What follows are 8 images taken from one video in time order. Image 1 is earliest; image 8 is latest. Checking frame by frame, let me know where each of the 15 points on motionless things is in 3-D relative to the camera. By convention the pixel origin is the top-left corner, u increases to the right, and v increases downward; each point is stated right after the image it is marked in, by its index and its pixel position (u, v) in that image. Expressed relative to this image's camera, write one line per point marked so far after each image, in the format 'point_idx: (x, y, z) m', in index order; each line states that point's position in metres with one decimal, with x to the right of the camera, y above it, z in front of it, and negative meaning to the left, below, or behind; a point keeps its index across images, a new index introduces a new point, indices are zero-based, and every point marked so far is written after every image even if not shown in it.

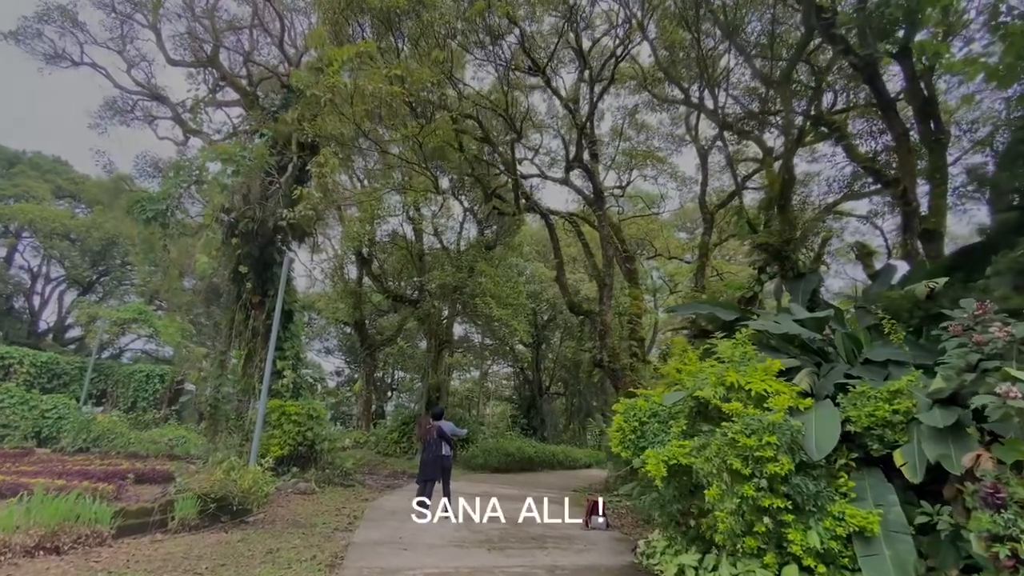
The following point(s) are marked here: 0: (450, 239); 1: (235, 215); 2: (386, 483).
0: (-2.1, +1.5, +15.8) m
1: (-4.7, +1.3, +7.9) m
2: (-2.6, -4.0, +9.7) m
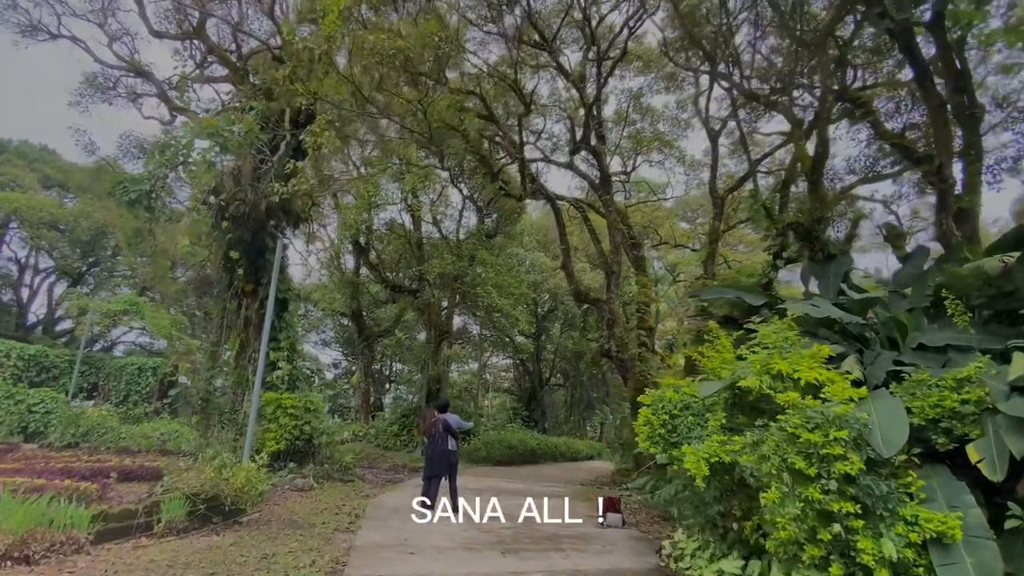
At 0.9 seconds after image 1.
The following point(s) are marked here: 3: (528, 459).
0: (-2.0, +1.9, +15.4) m
1: (-4.6, +1.5, +7.5) m
2: (-2.5, -3.8, +9.4) m
3: (+0.5, -5.3, +14.7) m
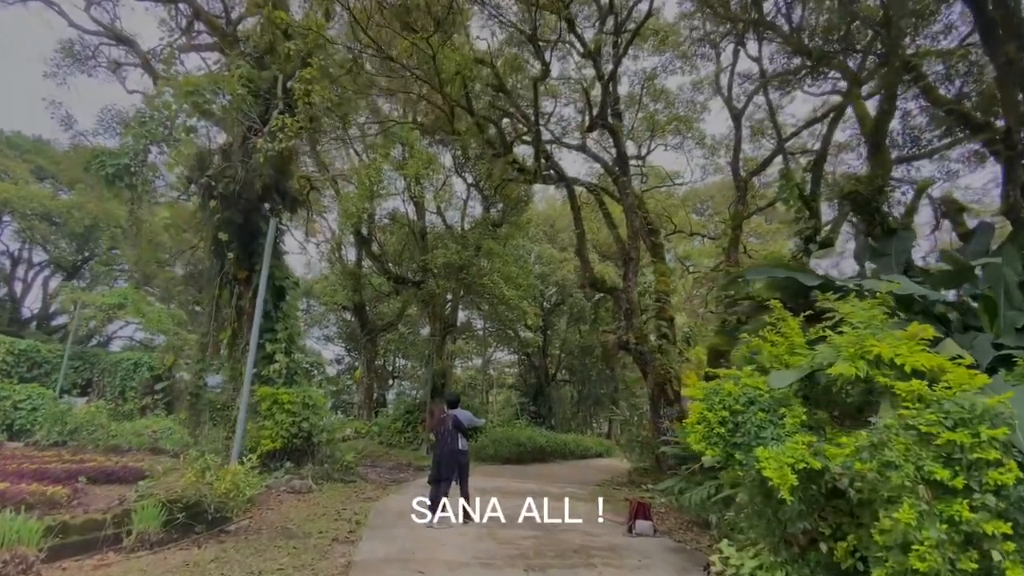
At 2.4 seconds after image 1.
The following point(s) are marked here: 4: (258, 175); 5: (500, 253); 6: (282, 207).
0: (-1.8, +2.1, +14.8) m
1: (-4.4, +1.7, +6.9) m
2: (-2.3, -3.5, +8.8) m
3: (+0.8, -5.0, +14.1) m
4: (-3.9, +1.8, +7.1) m
5: (-0.4, +1.1, +13.9) m
6: (-3.8, +1.3, +7.7) m
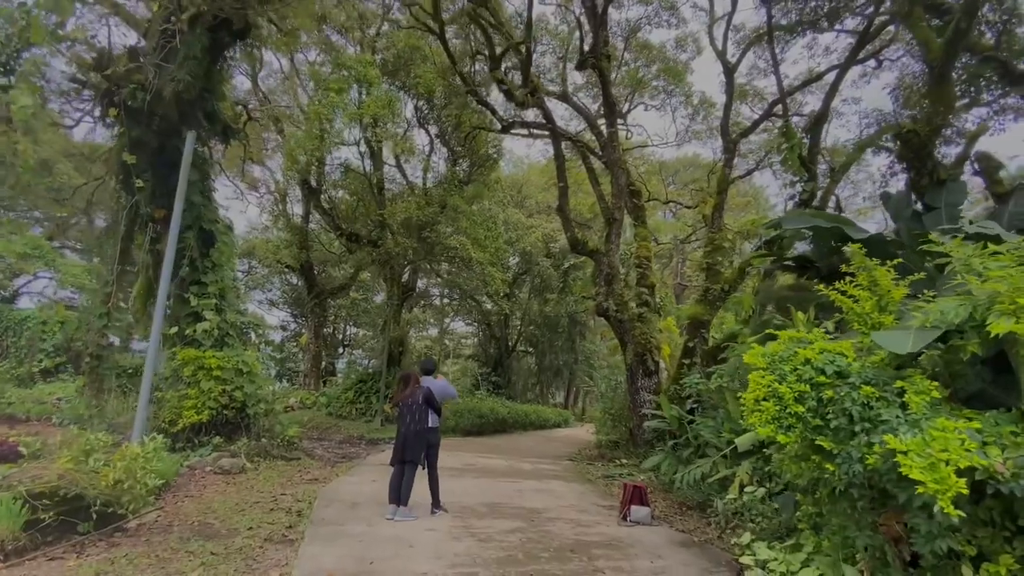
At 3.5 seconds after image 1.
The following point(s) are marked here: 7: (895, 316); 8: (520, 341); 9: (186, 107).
0: (-2.8, +3.3, +13.5) m
1: (-4.6, +2.4, +5.5) m
2: (-2.9, -2.8, +7.9) m
3: (-0.4, -4.0, +13.5) m
4: (-4.2, +2.5, +5.7) m
5: (-1.3, +2.1, +12.8) m
6: (-4.1, +2.1, +6.3) m
7: (+2.3, -0.1, +2.7) m
8: (+0.3, -2.2, +19.2) m
9: (-4.2, +2.3, +6.0) m
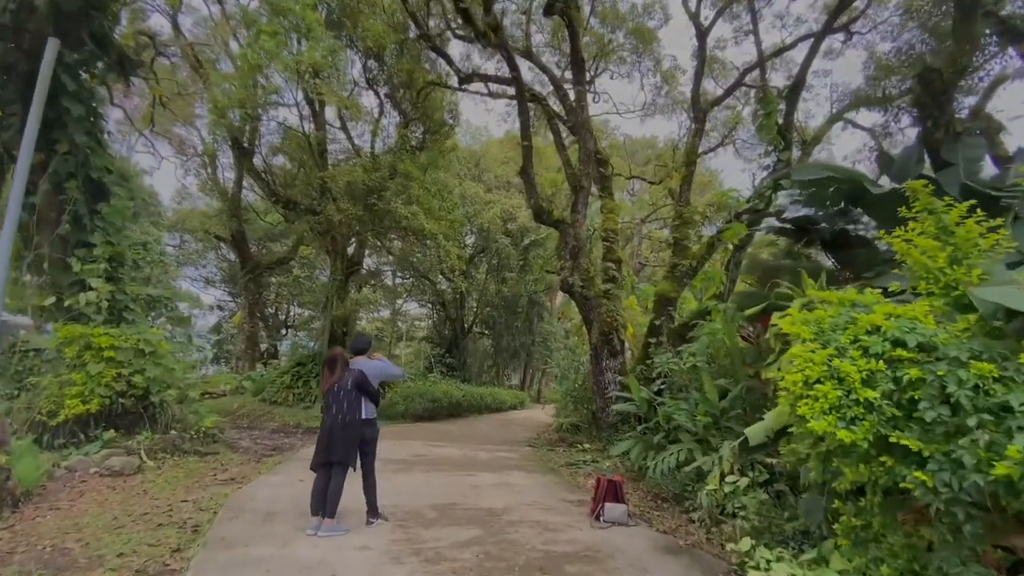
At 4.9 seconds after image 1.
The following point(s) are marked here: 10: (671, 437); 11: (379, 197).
0: (-3.9, +3.9, +12.4) m
1: (-5.0, +2.8, +4.2) m
2: (-3.5, -2.3, +6.9) m
3: (-1.6, -3.4, +12.8) m
4: (-4.6, +2.9, +4.5) m
5: (-2.4, +2.7, +11.8) m
6: (-4.5, +2.5, +5.1) m
7: (+2.1, +0.1, +2.1) m
8: (-1.4, -1.3, +18.5) m
9: (-4.6, +2.7, +4.7) m
10: (+1.8, -1.7, +5.4) m
11: (-3.3, +2.2, +11.8) m
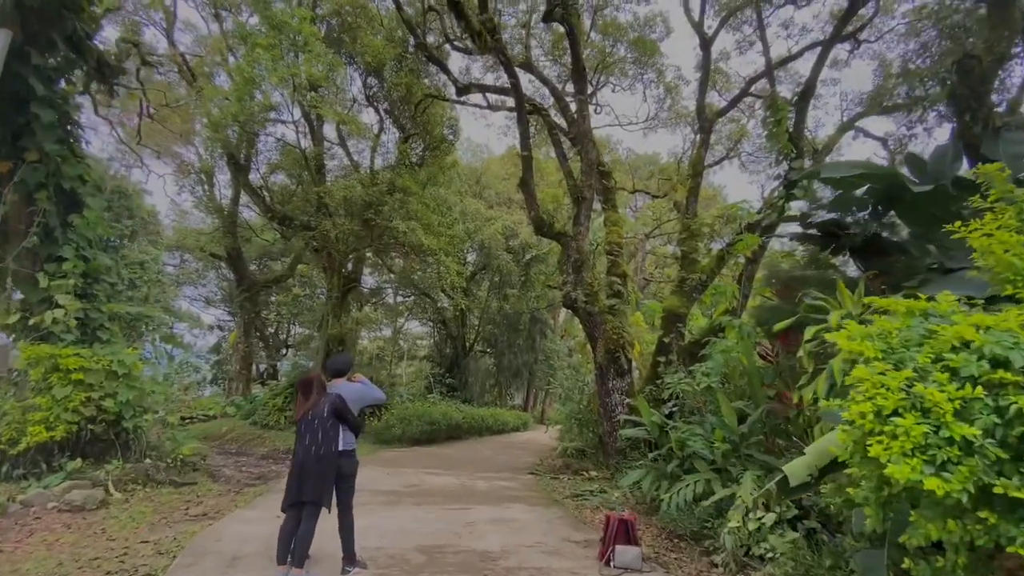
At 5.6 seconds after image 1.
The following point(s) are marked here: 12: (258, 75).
0: (-3.9, +3.5, +12.2) m
1: (-5.0, +2.6, +4.0) m
2: (-3.5, -2.5, +6.5) m
3: (-1.6, -3.8, +12.3) m
4: (-4.6, +2.7, +4.3) m
5: (-2.3, +2.3, +11.6) m
6: (-4.6, +2.3, +4.9) m
7: (+2.1, +0.1, +1.8) m
8: (-1.3, -2.0, +18.1) m
9: (-4.6, +2.6, +4.5) m
10: (+1.8, -1.8, +4.9) m
11: (-3.3, +1.8, +11.6) m
12: (-5.1, +4.3, +9.6) m
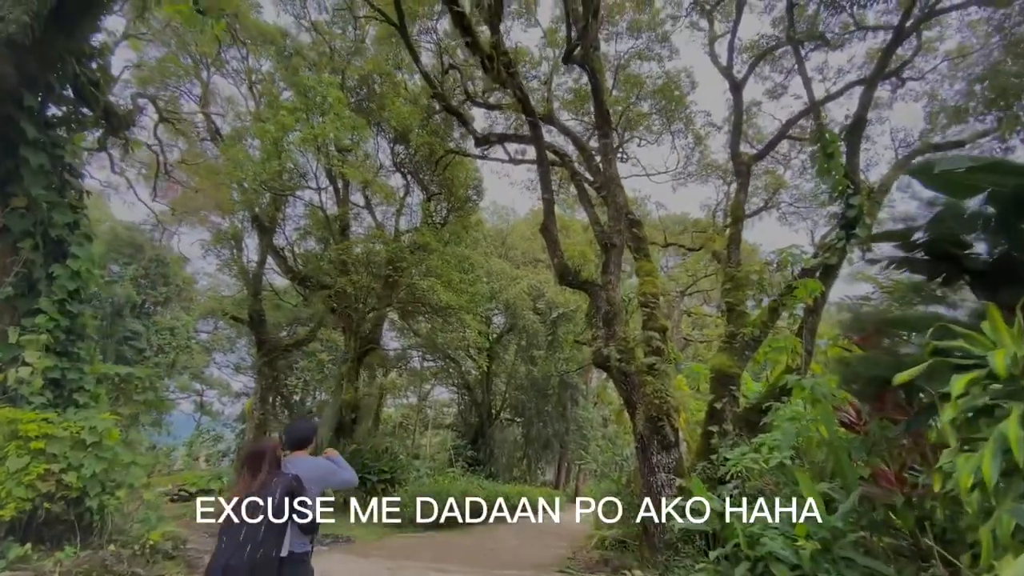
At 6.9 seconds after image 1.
0: (-3.2, +1.9, +12.1) m
1: (-4.9, +2.2, +4.0) m
2: (-3.2, -3.3, +5.6) m
3: (-0.9, -5.3, +11.0) m
4: (-4.5, +2.3, +4.2) m
5: (-1.7, +0.9, +11.2) m
6: (-4.4, +1.8, +4.8) m
7: (+2.0, +0.1, +1.0) m
8: (-0.3, -4.3, +17.0) m
9: (-4.5, +2.1, +4.4) m
10: (+2.0, -2.3, +3.8) m
11: (-2.7, +0.3, +11.2) m
12: (-4.6, +3.0, +9.7) m
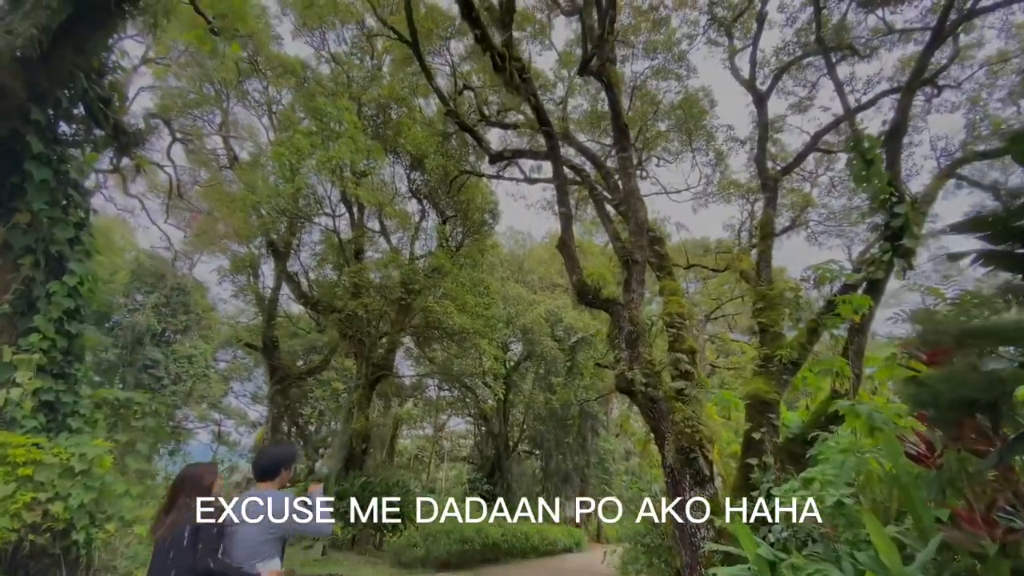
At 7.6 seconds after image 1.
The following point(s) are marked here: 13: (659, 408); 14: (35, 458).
0: (-2.8, +1.2, +12.0) m
1: (-4.8, +2.1, +3.9) m
2: (-3.0, -3.5, +5.2) m
3: (-0.5, -5.9, +10.4) m
4: (-4.4, +2.1, +4.1) m
5: (-1.4, +0.3, +11.0) m
6: (-4.2, +1.6, +4.7) m
7: (+2.0, +0.2, +0.5) m
8: (+0.3, -5.2, +16.3) m
9: (-4.4, +1.9, +4.4) m
10: (+2.1, -2.3, +3.3) m
11: (-2.3, -0.2, +11.0) m
12: (-4.3, +2.5, +9.7) m
13: (+1.8, -1.5, +5.8) m
14: (-4.1, -1.4, +4.0) m
